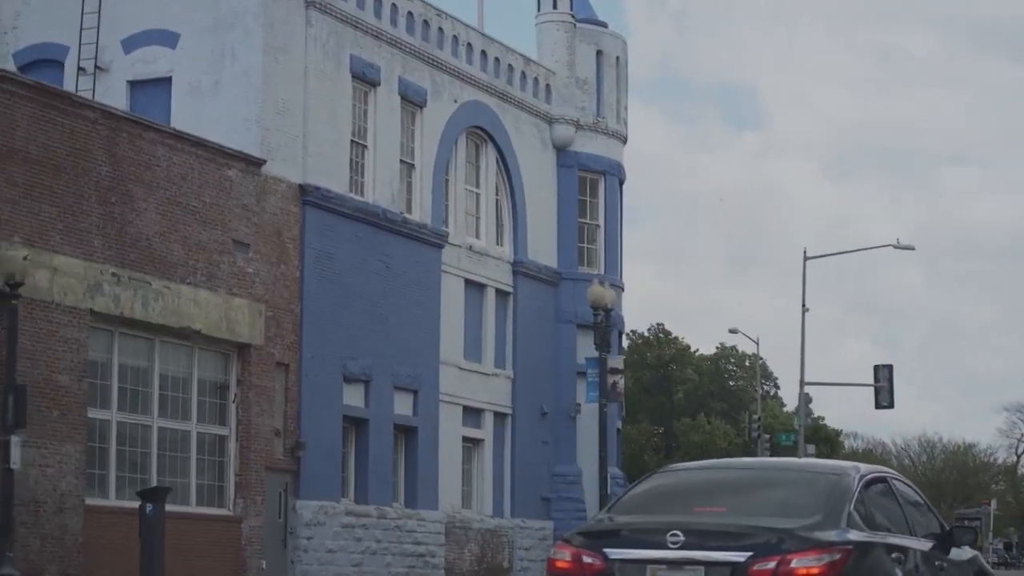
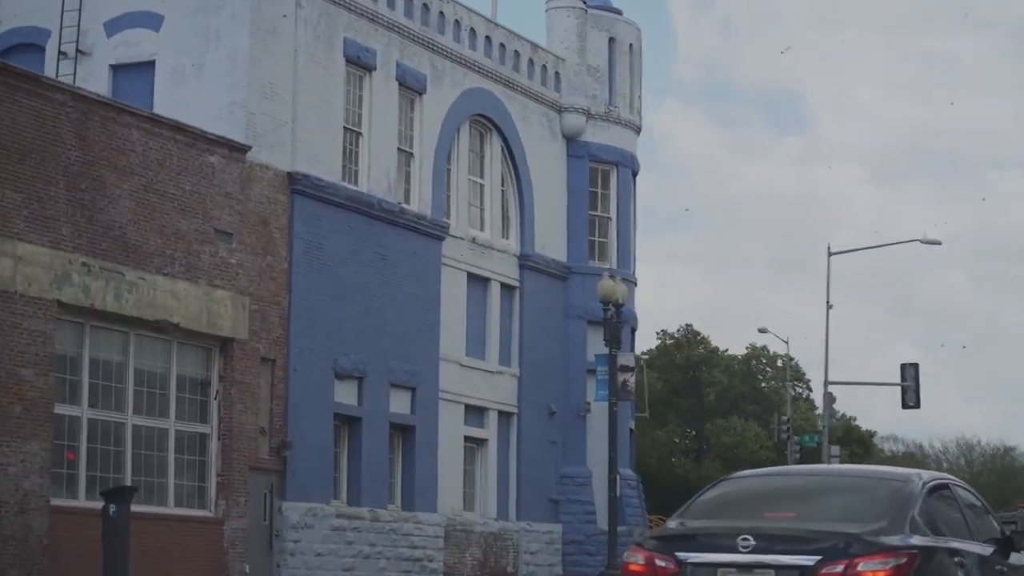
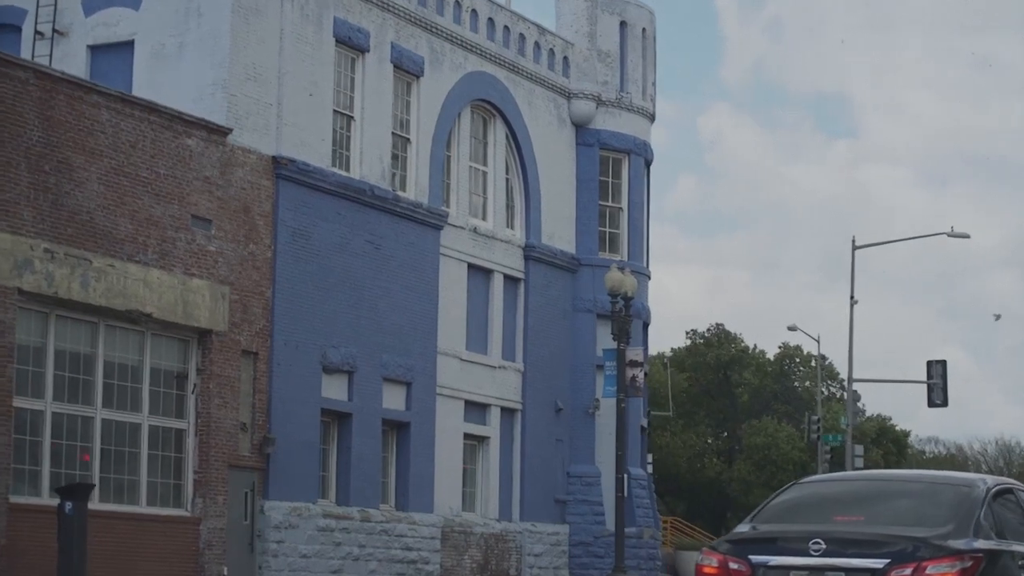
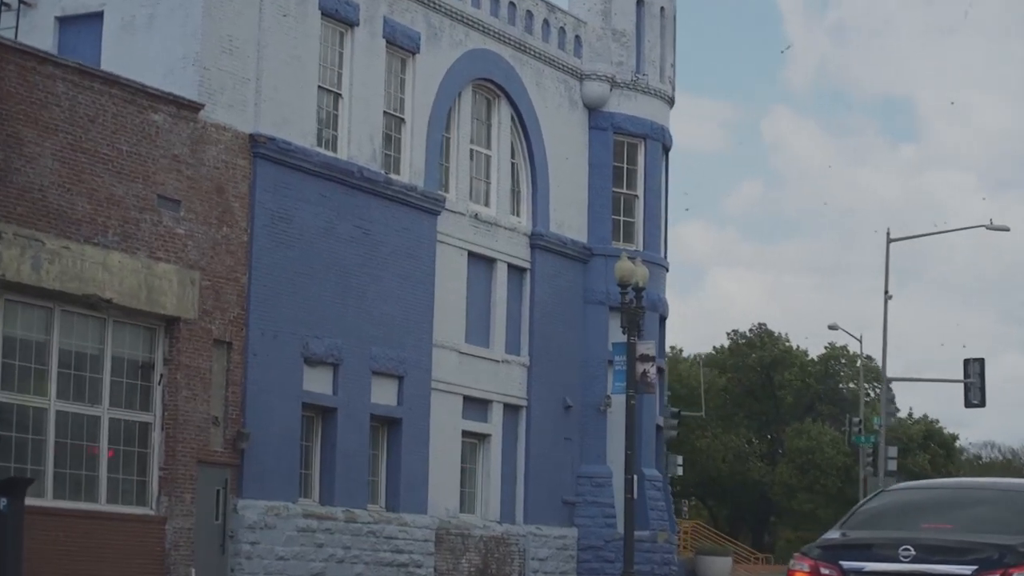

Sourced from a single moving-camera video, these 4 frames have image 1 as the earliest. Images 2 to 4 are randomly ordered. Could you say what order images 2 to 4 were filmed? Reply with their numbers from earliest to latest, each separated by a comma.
2, 3, 4
